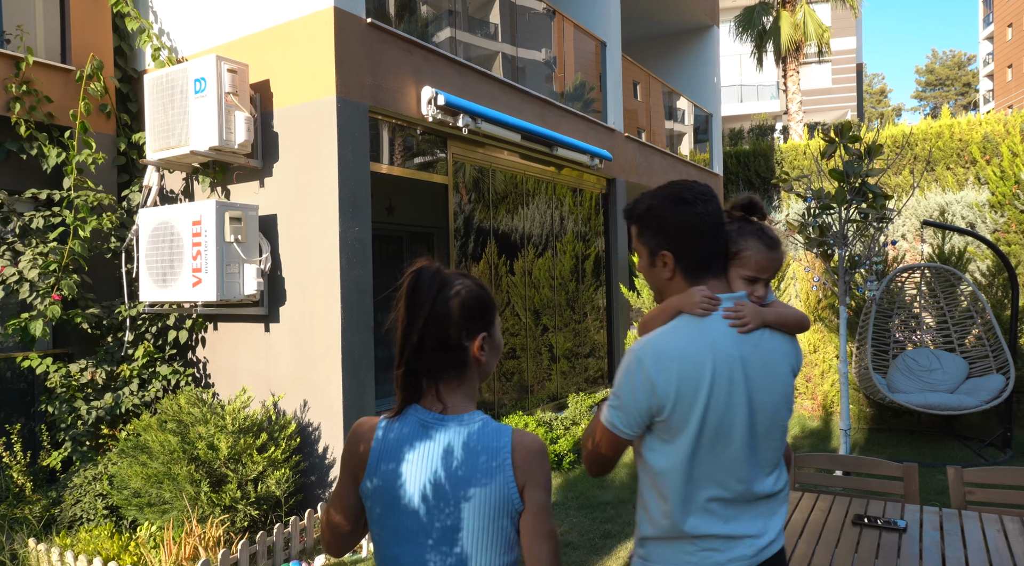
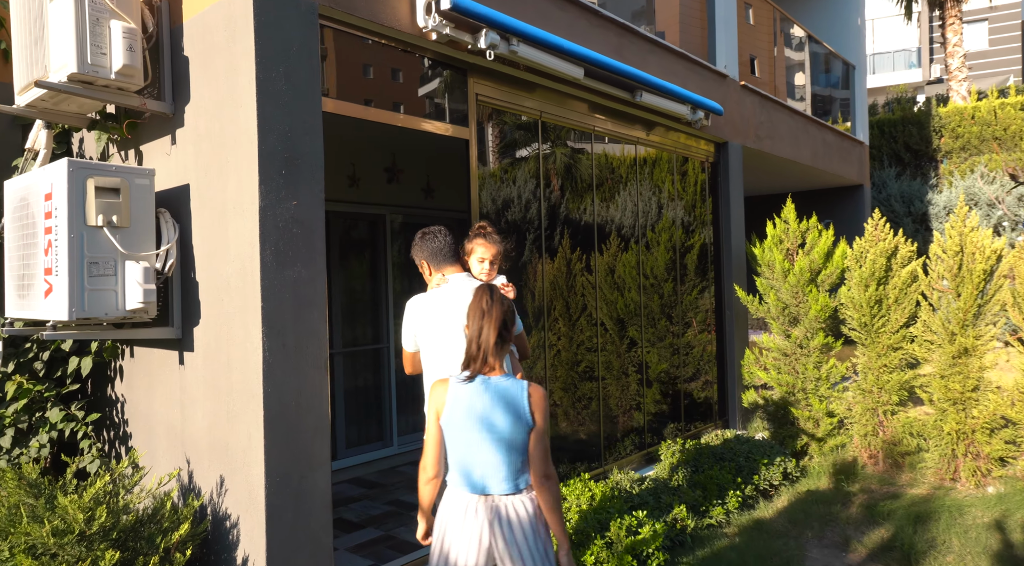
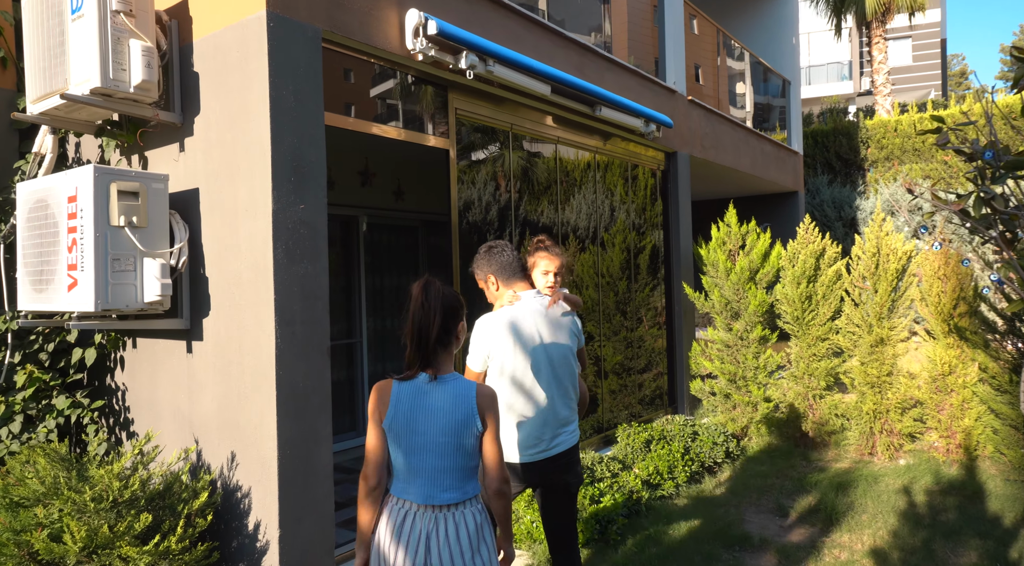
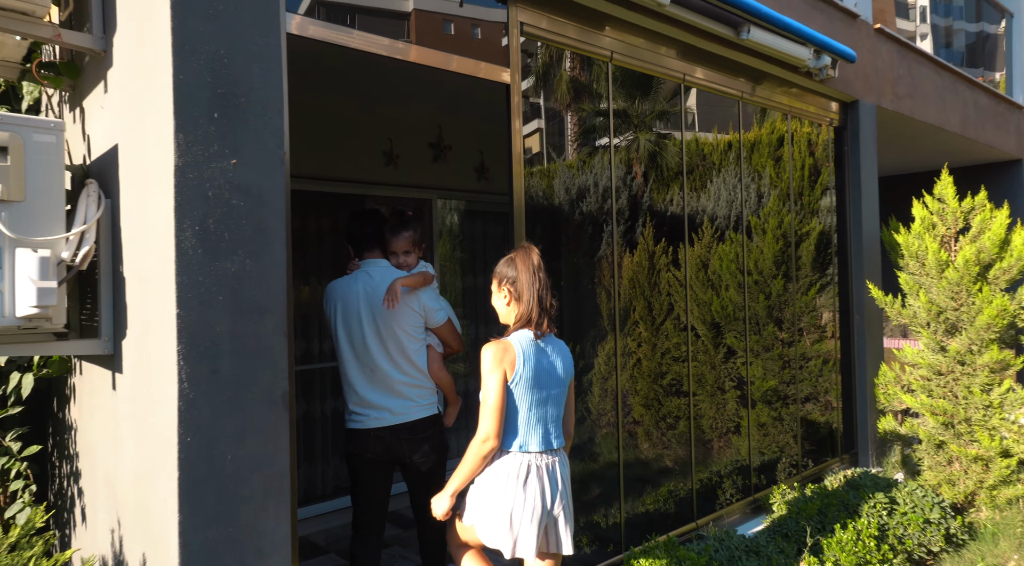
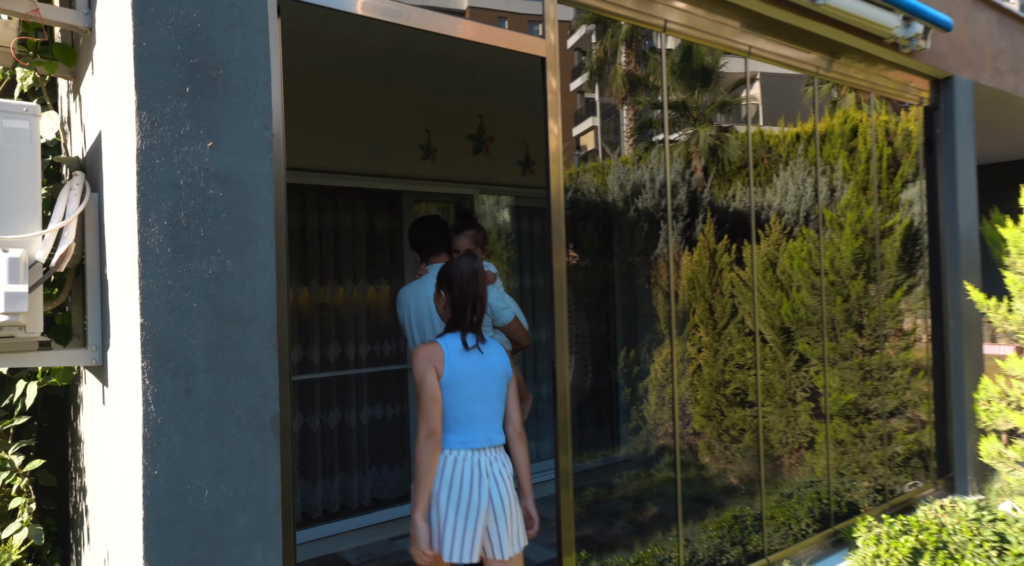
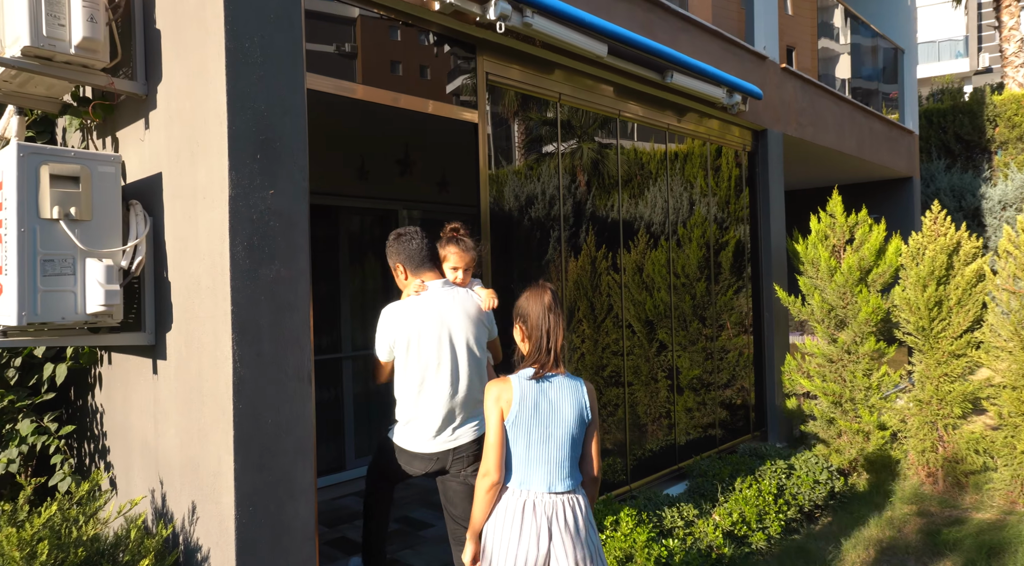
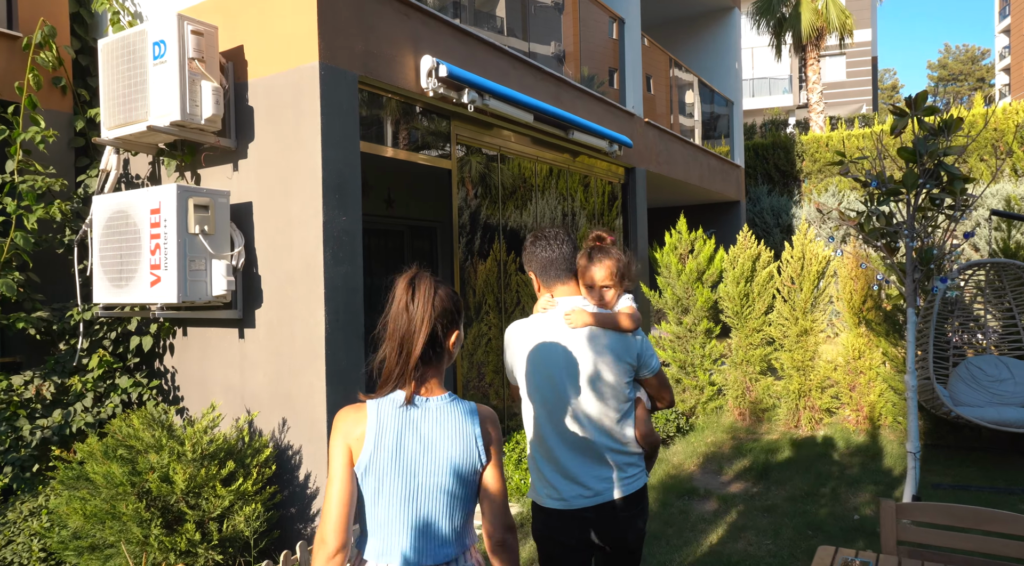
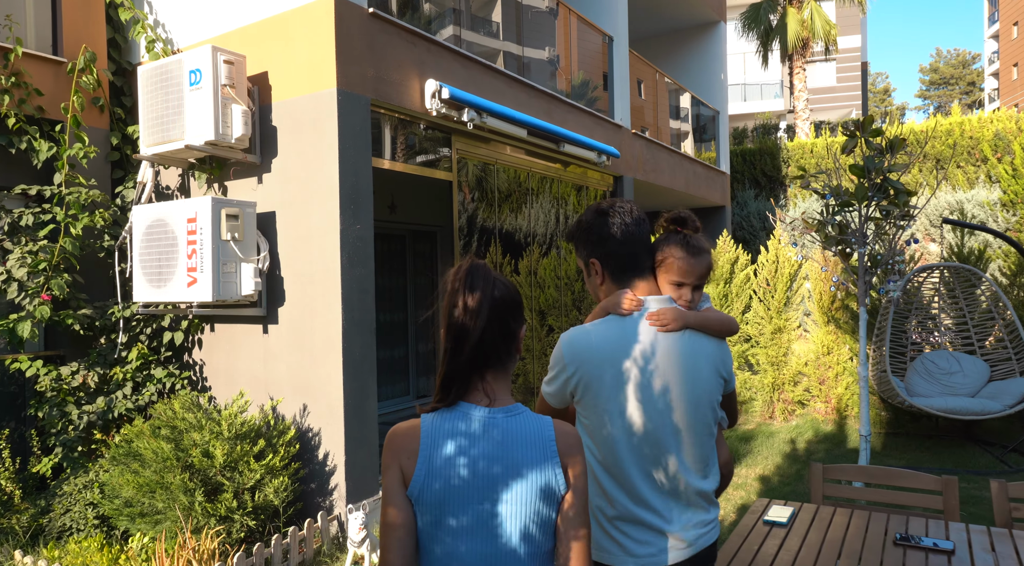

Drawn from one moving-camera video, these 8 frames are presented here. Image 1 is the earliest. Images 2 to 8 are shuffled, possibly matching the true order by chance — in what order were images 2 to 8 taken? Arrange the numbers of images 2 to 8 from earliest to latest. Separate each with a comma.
8, 7, 3, 2, 6, 4, 5
